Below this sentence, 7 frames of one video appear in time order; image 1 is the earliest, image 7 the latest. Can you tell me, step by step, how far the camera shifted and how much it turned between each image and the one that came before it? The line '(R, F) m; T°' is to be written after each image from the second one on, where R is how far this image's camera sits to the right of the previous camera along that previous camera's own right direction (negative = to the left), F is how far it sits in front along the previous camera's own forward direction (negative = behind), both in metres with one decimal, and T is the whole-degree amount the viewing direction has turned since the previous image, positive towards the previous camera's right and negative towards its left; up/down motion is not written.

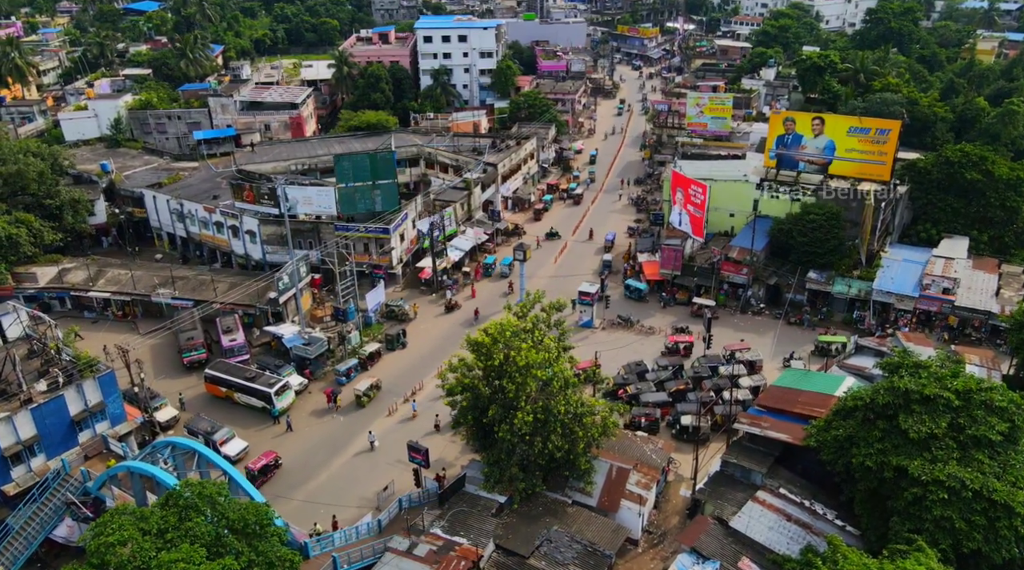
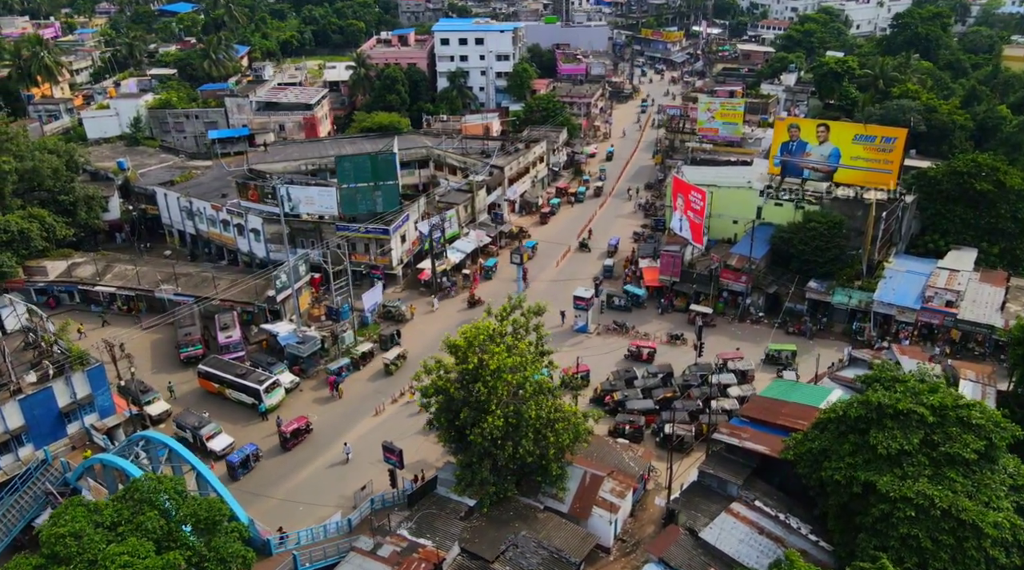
(+2.3, 0.0) m; -3°
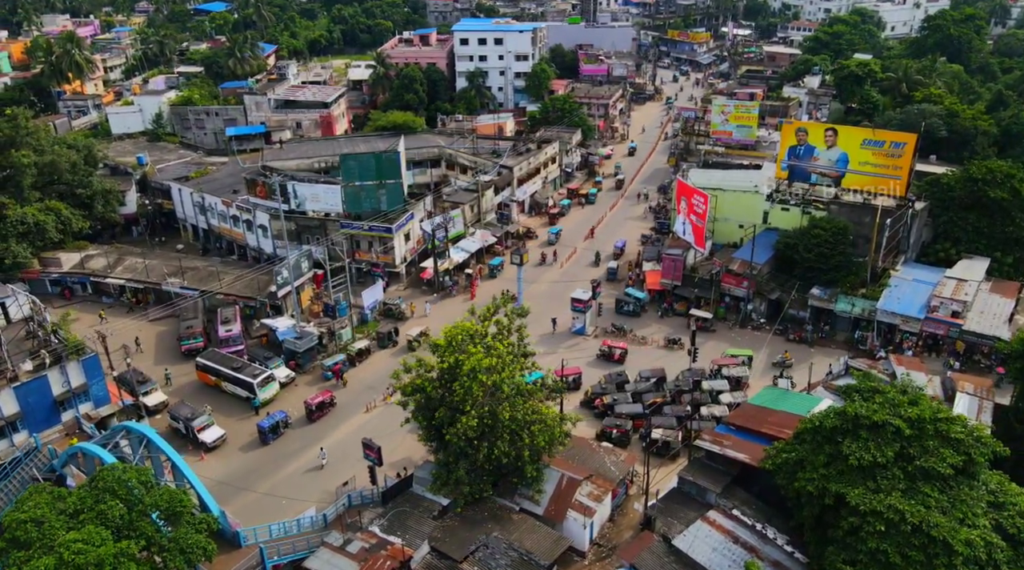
(+2.2, 0.0) m; -3°
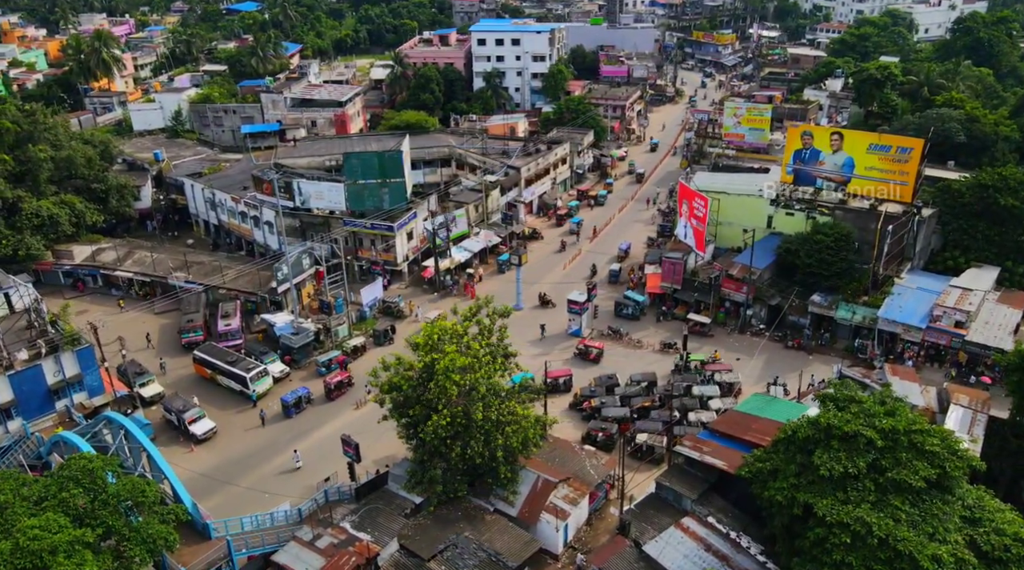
(+2.2, +0.1) m; -3°
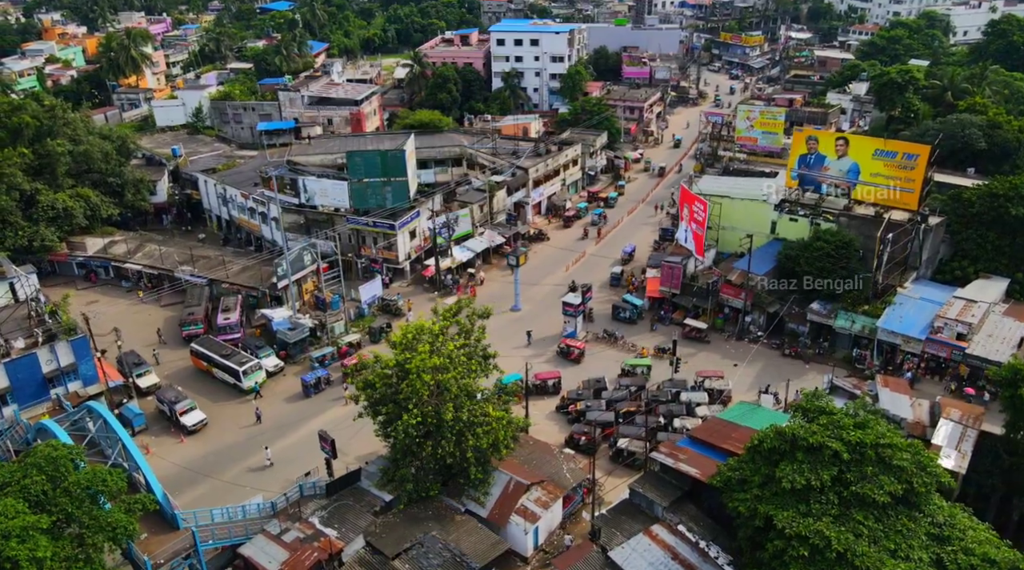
(+2.4, +0.1) m; -3°
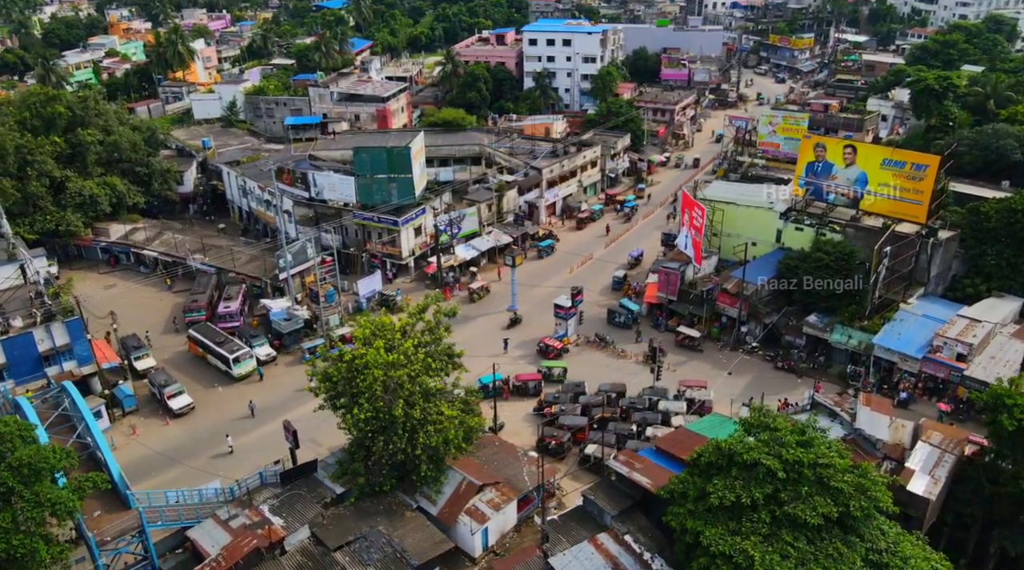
(+4.0, +0.3) m; -5°
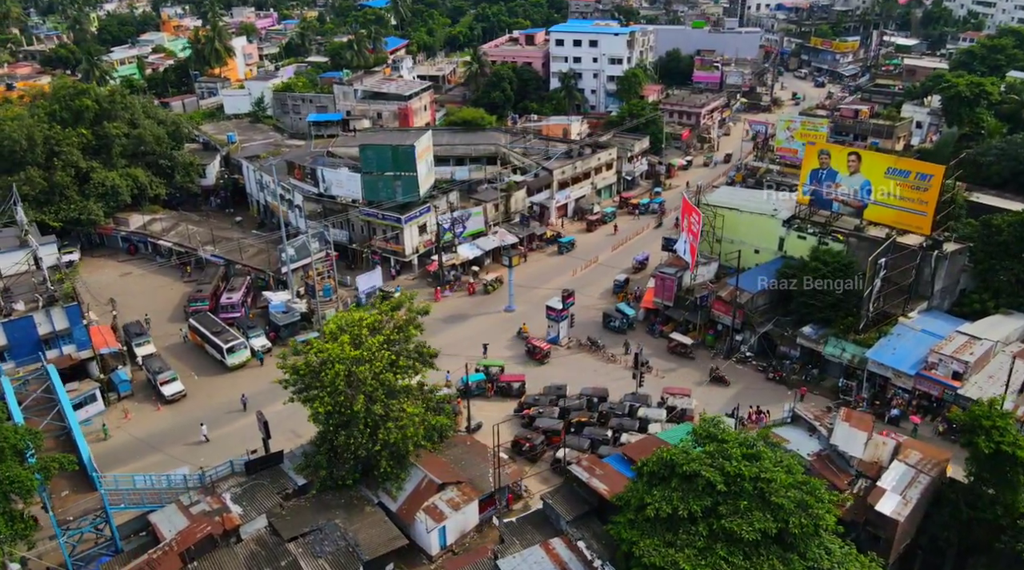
(+3.3, +0.3) m; -4°
